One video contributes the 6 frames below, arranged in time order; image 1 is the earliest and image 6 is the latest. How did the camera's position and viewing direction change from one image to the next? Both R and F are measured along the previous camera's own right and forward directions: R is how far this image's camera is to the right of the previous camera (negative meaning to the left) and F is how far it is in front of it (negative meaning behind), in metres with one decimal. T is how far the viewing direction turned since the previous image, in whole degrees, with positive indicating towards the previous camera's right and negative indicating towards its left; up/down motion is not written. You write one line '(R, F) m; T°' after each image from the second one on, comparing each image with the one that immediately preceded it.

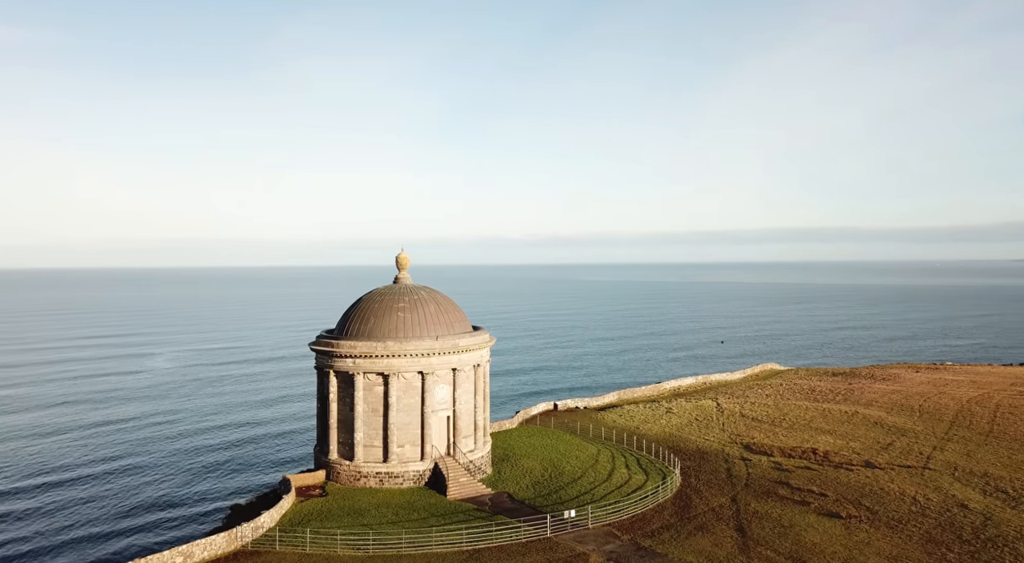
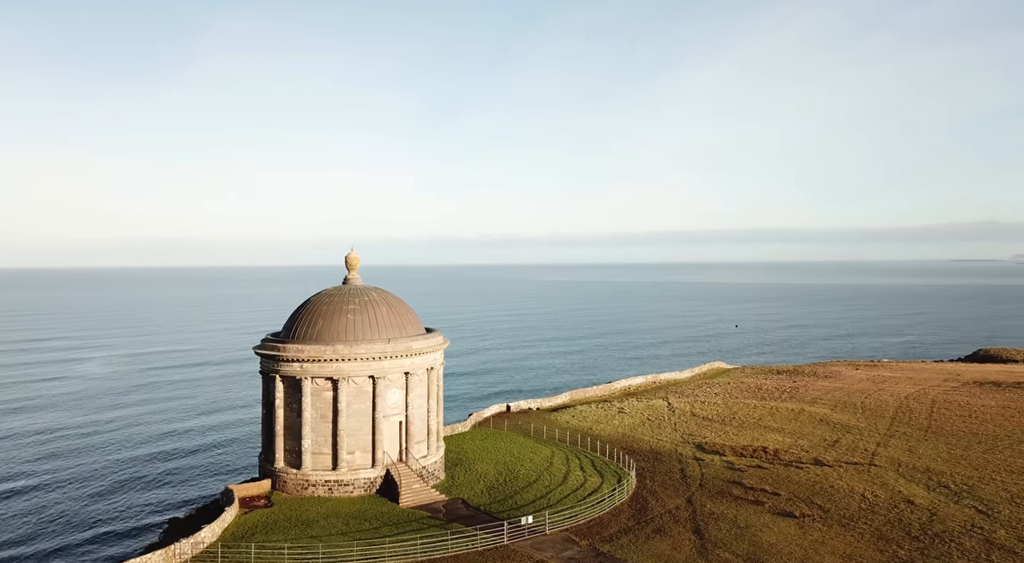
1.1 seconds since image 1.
(-0.3, +0.9) m; +4°
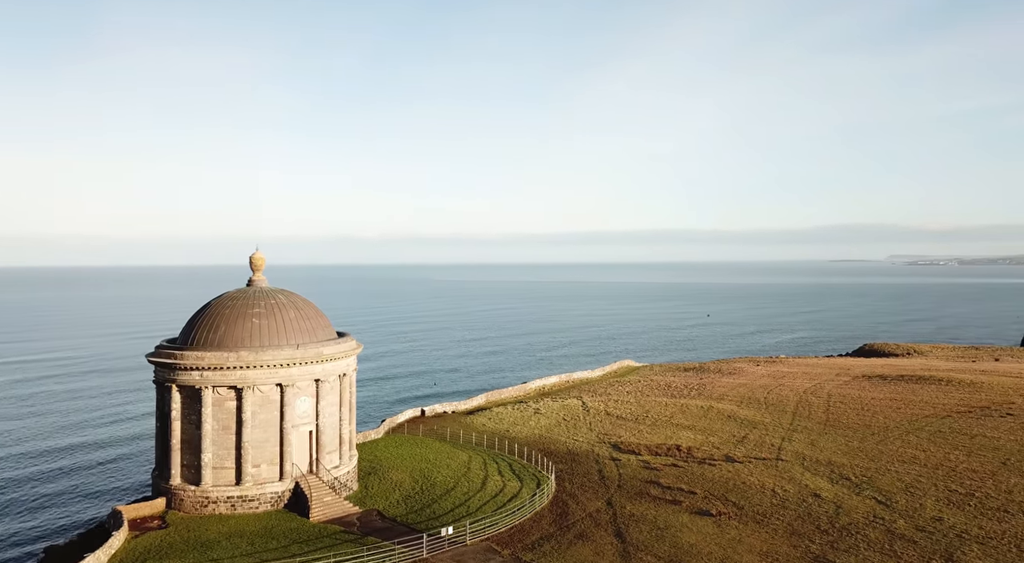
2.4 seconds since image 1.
(-0.3, +1.2) m; +6°
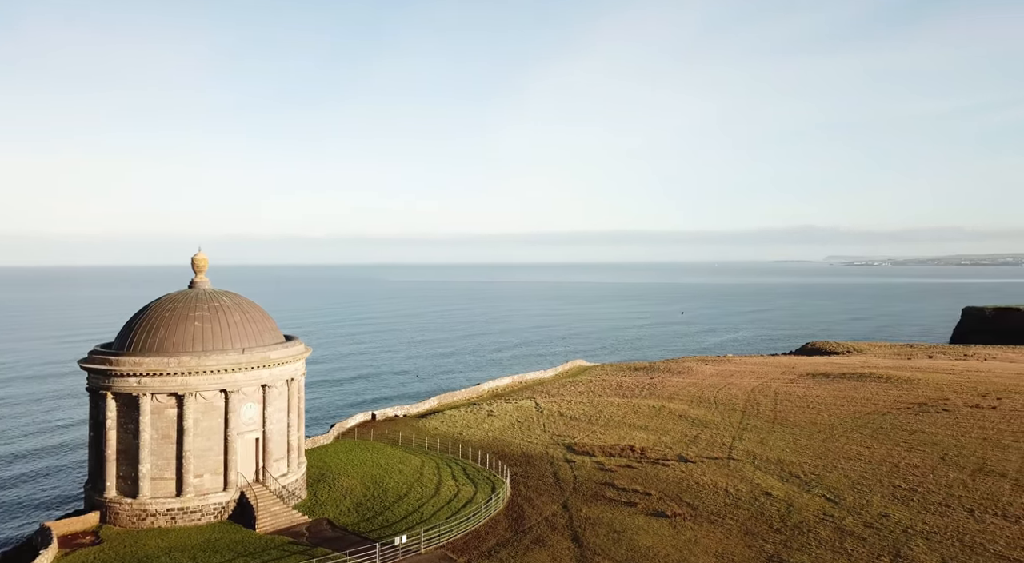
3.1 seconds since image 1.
(-0.2, +0.7) m; +3°
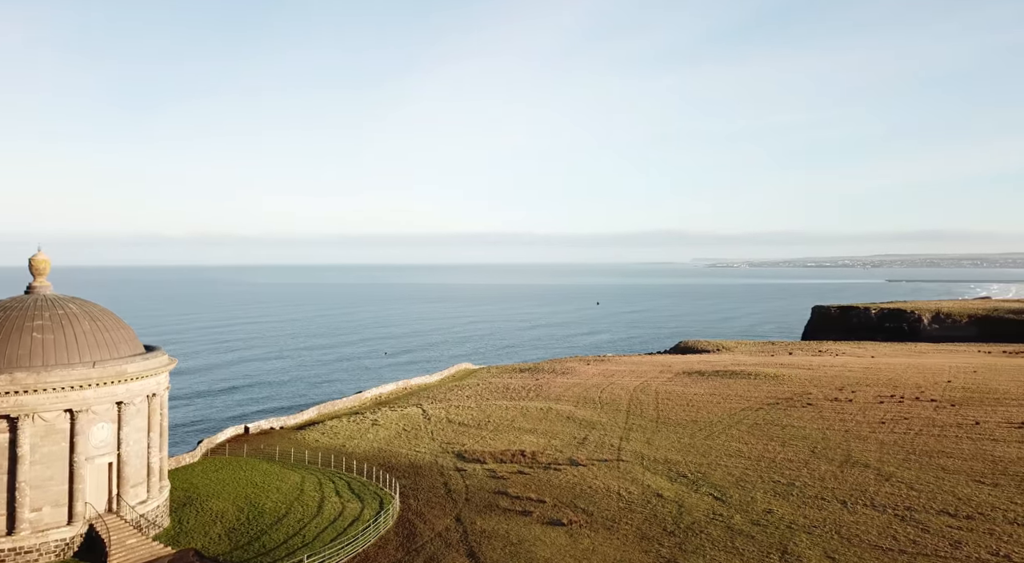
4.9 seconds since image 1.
(-0.3, +2.0) m; +8°
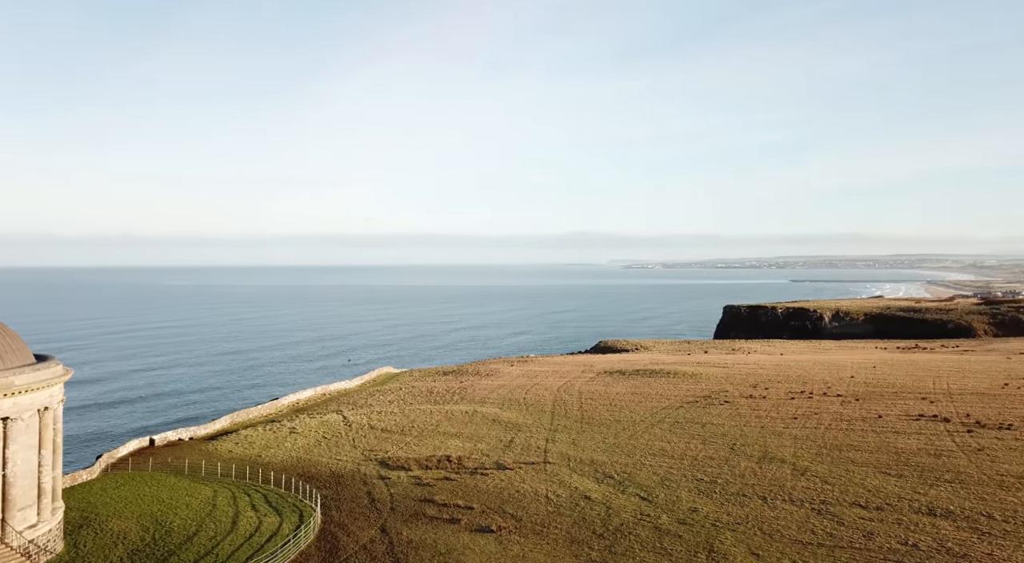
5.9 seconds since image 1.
(-0.2, +1.2) m; +5°
